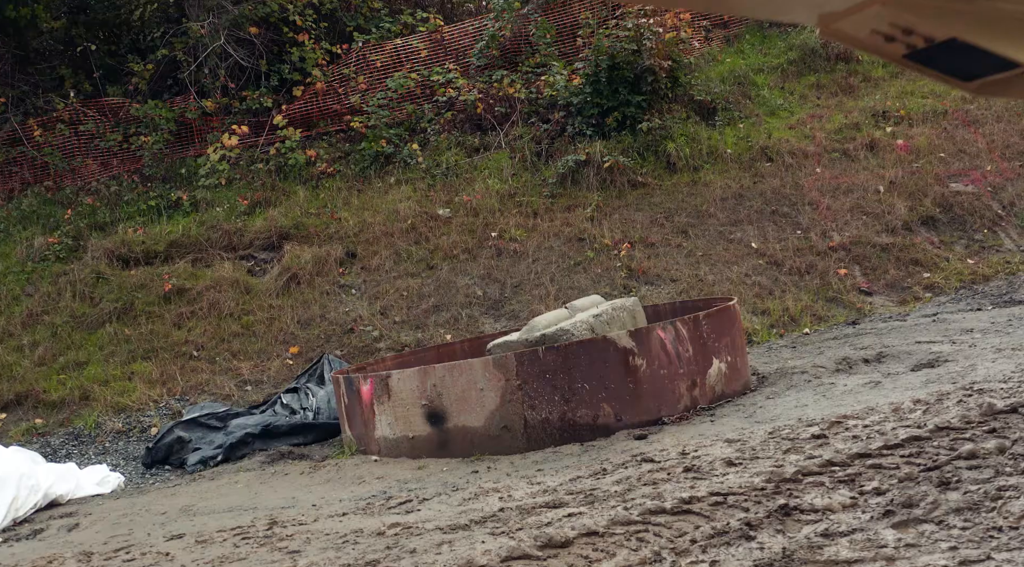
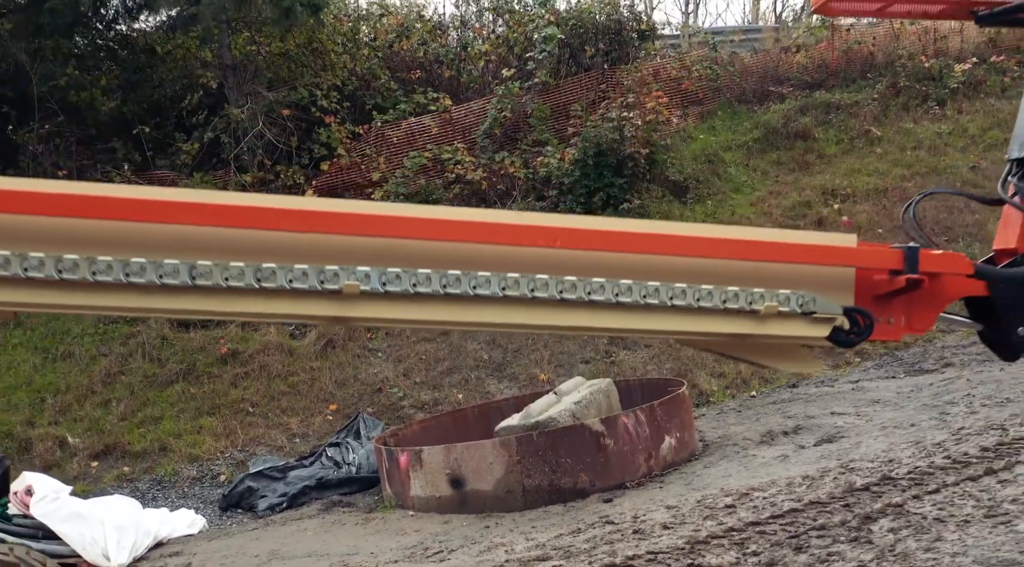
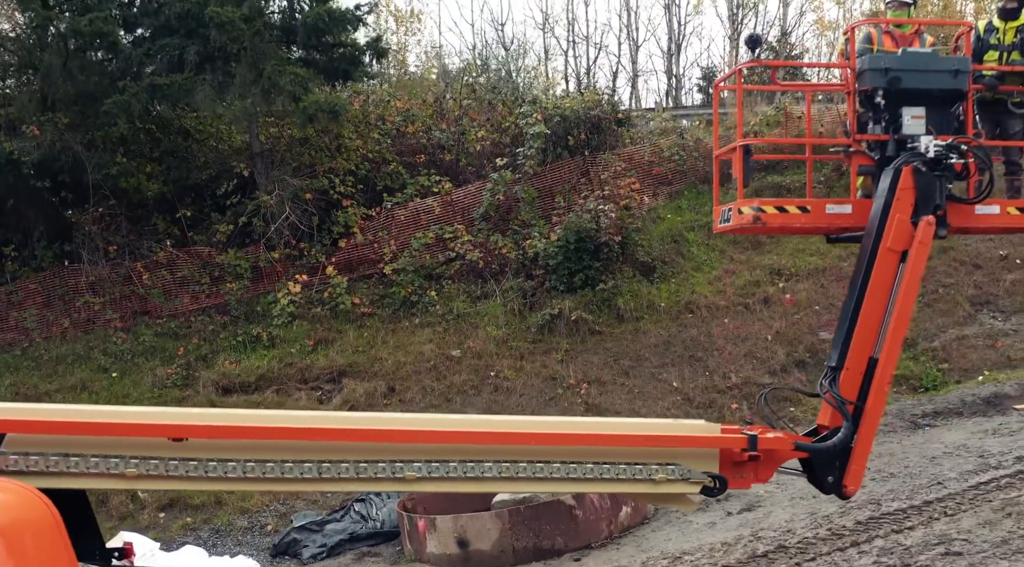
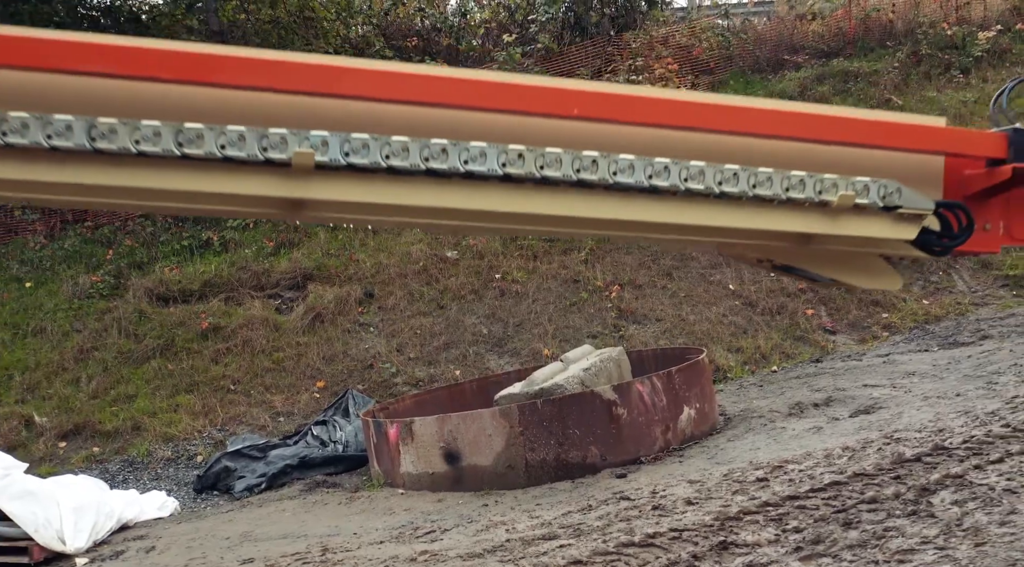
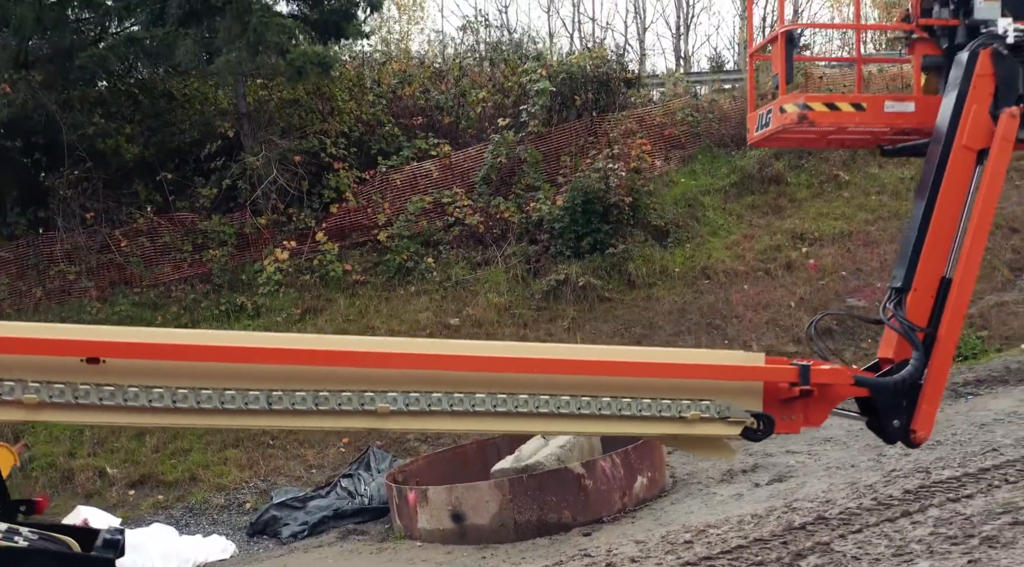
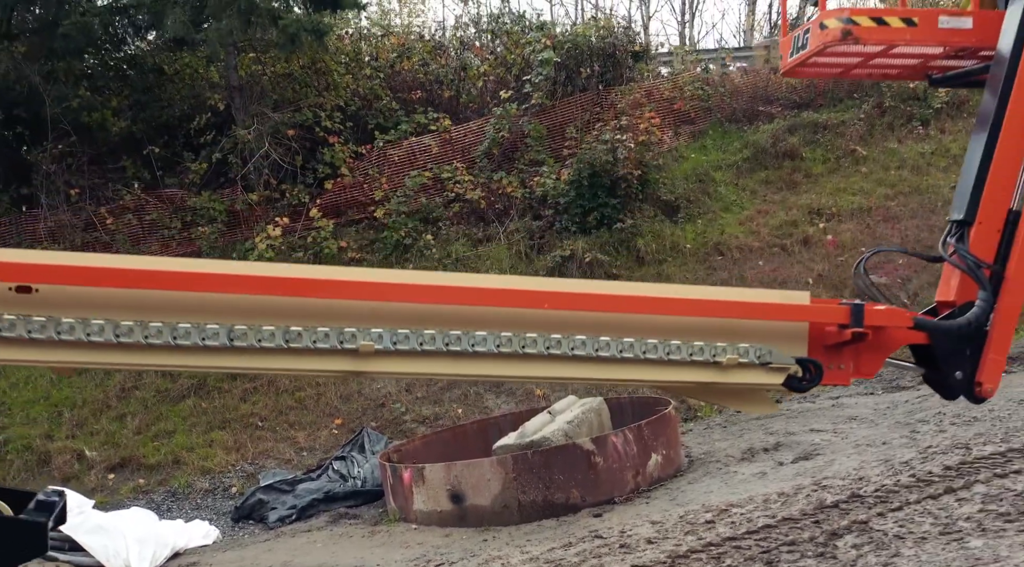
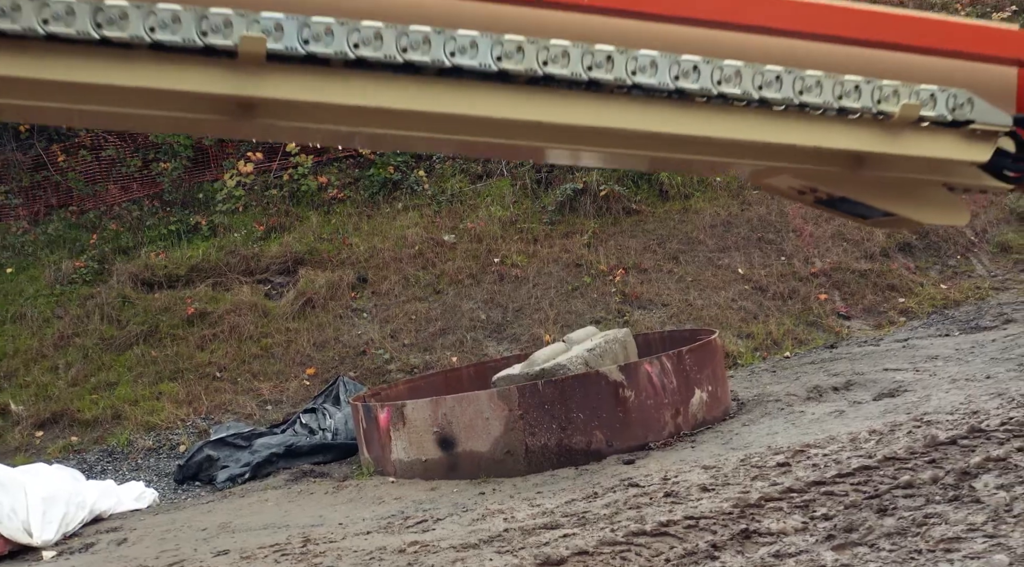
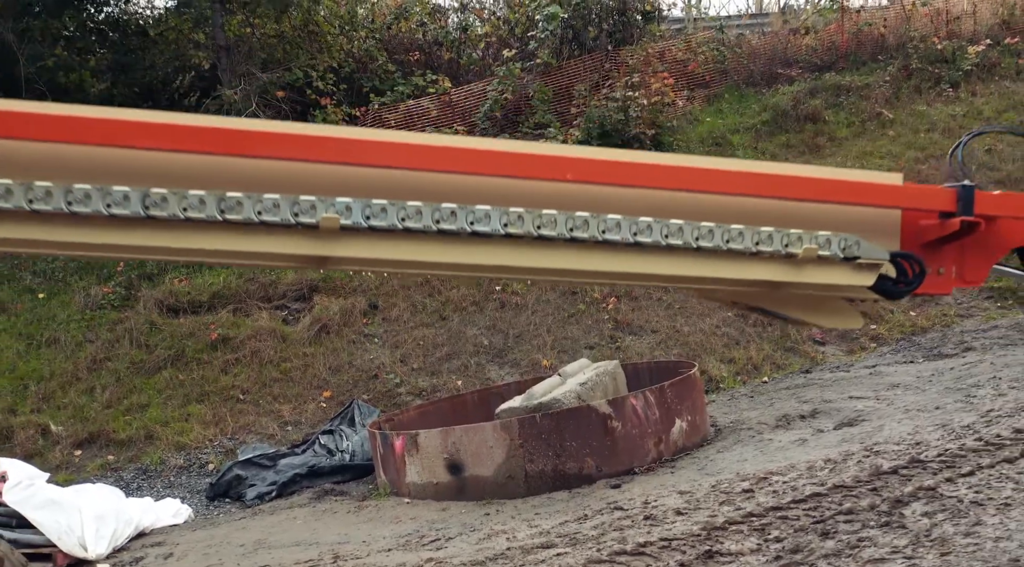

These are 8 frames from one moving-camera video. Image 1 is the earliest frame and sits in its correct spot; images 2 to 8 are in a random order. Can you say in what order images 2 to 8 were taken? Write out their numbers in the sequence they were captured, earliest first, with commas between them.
7, 4, 8, 2, 6, 5, 3
